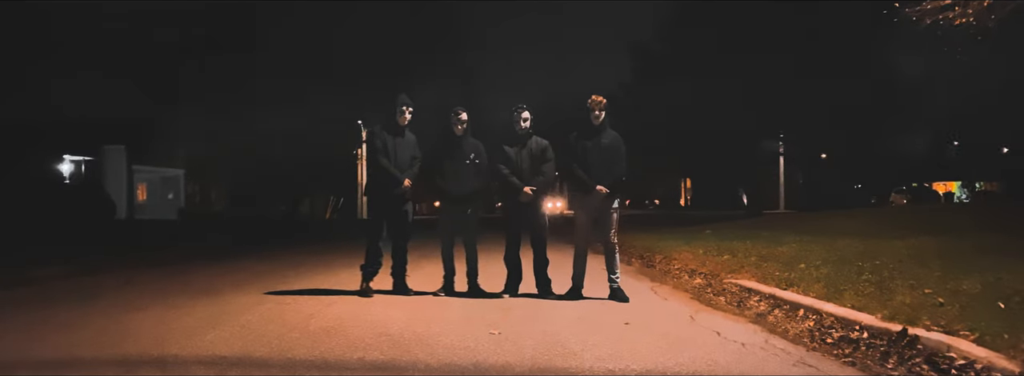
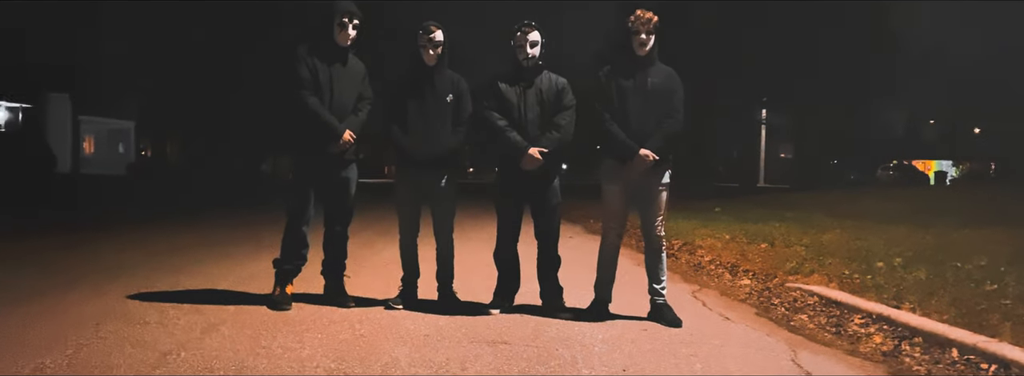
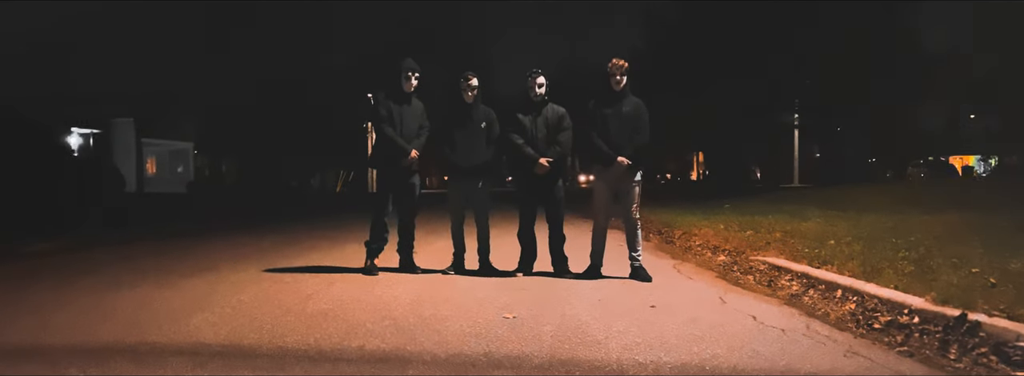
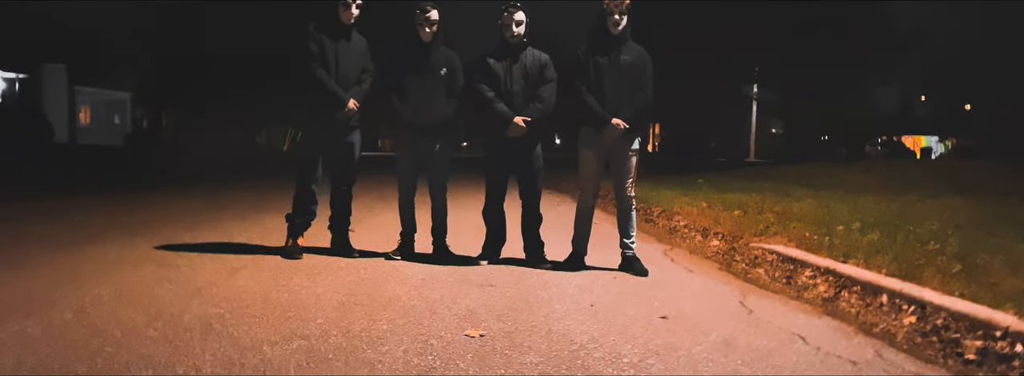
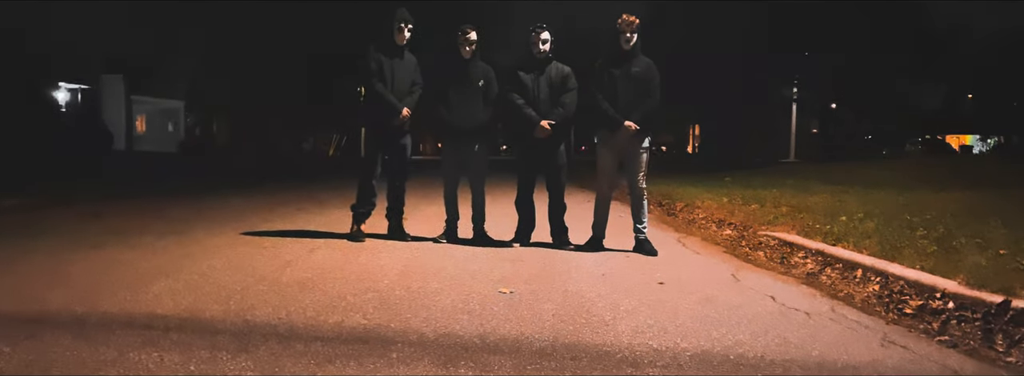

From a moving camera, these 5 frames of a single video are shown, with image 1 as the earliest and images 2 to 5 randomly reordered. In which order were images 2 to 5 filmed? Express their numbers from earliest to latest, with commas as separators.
3, 5, 4, 2
